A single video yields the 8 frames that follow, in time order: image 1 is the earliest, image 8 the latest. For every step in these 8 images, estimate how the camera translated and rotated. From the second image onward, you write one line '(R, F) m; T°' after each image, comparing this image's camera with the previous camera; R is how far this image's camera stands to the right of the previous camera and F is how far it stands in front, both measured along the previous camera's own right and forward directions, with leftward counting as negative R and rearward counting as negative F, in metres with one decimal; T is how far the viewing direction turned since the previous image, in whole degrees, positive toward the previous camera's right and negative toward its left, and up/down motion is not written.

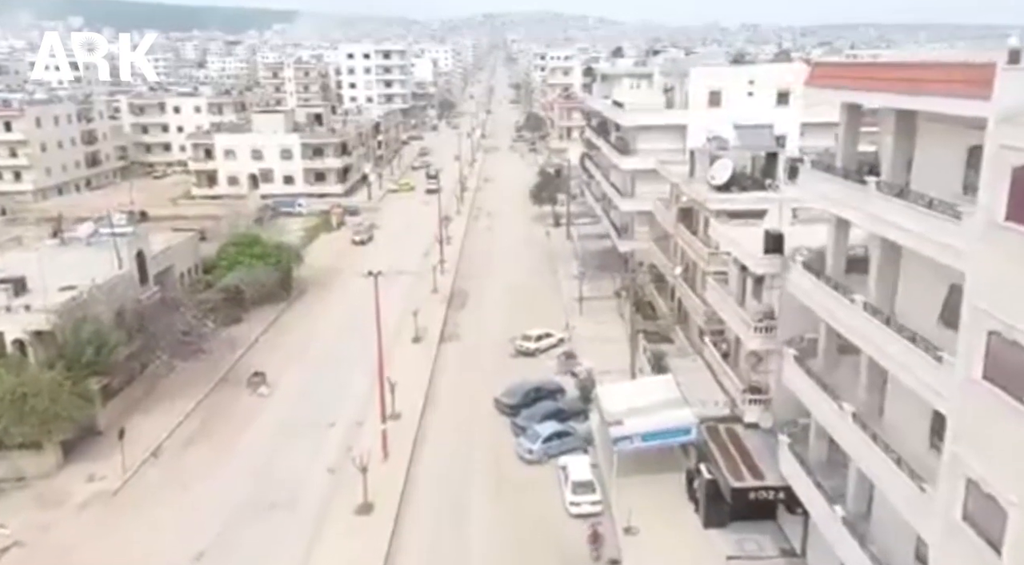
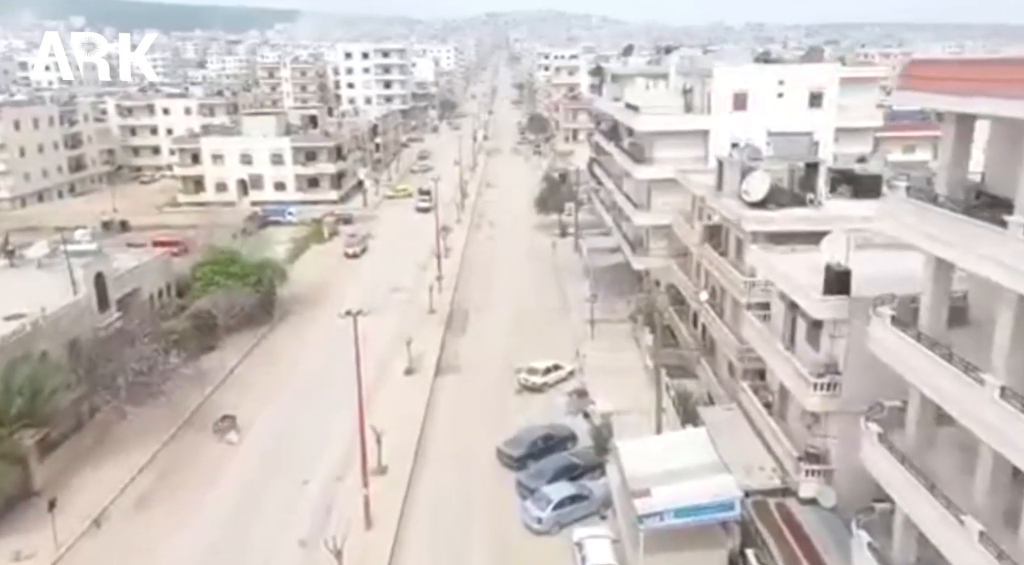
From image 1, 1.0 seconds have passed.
(-0.1, +4.1) m; 0°
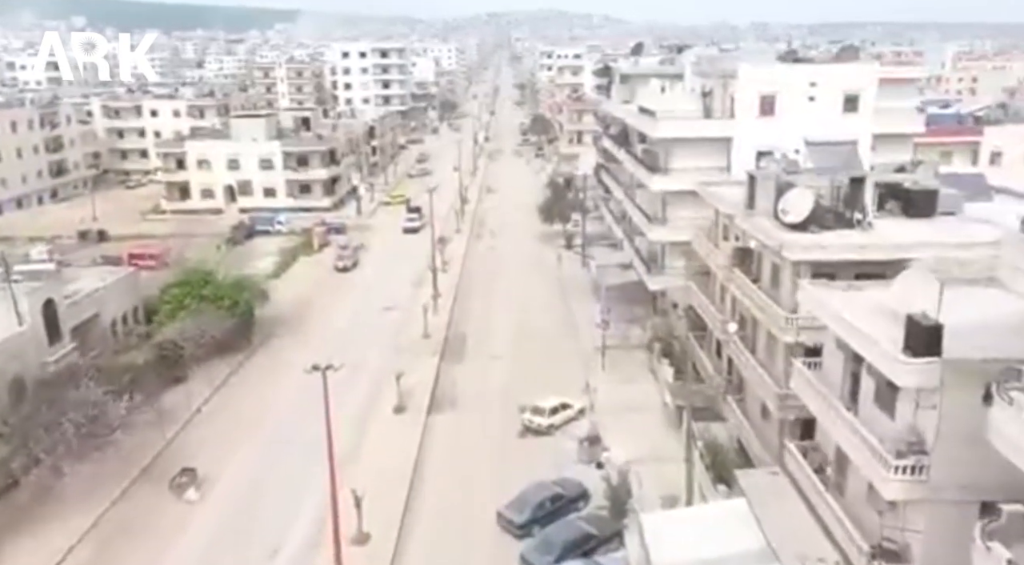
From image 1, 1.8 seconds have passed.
(0.0, +3.8) m; 0°
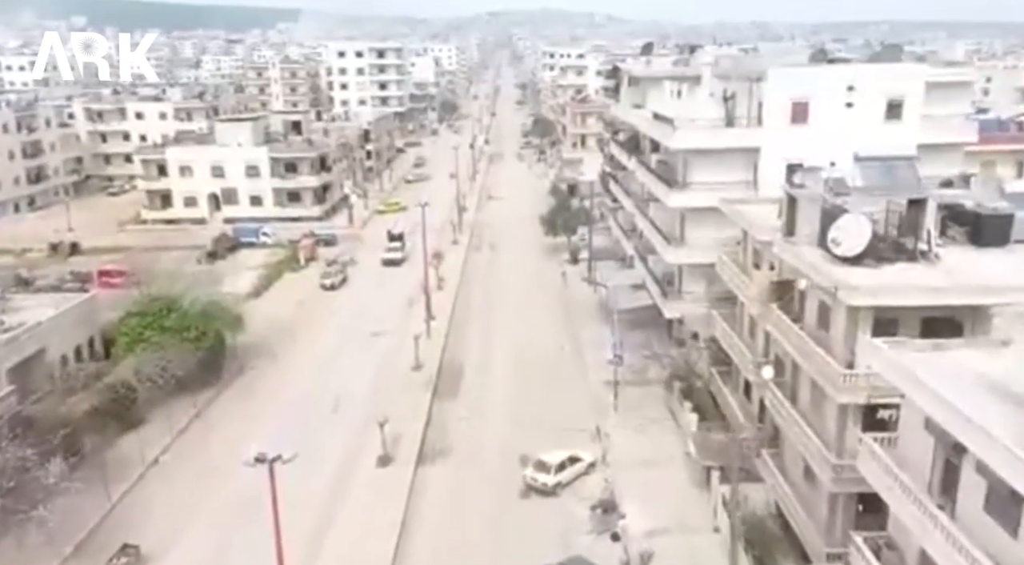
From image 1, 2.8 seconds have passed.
(0.0, +3.9) m; 0°
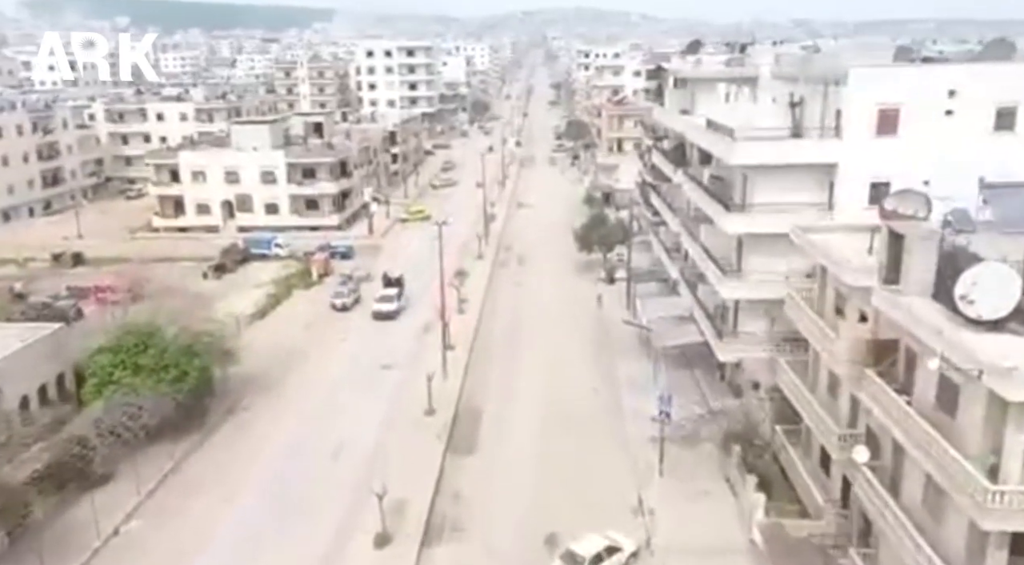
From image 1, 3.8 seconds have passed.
(+0.1, +4.8) m; -2°
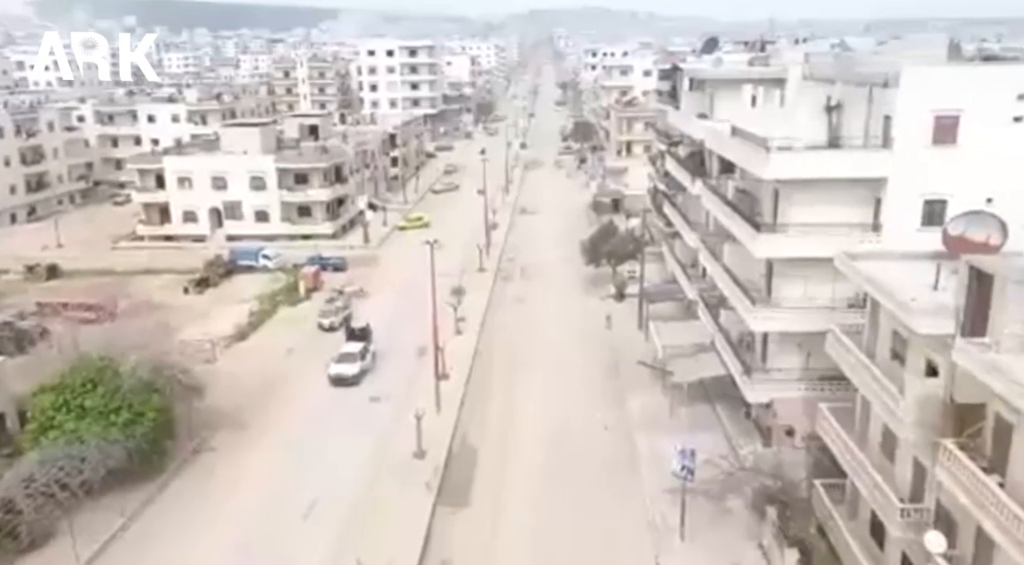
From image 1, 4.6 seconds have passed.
(+0.2, +3.5) m; 0°
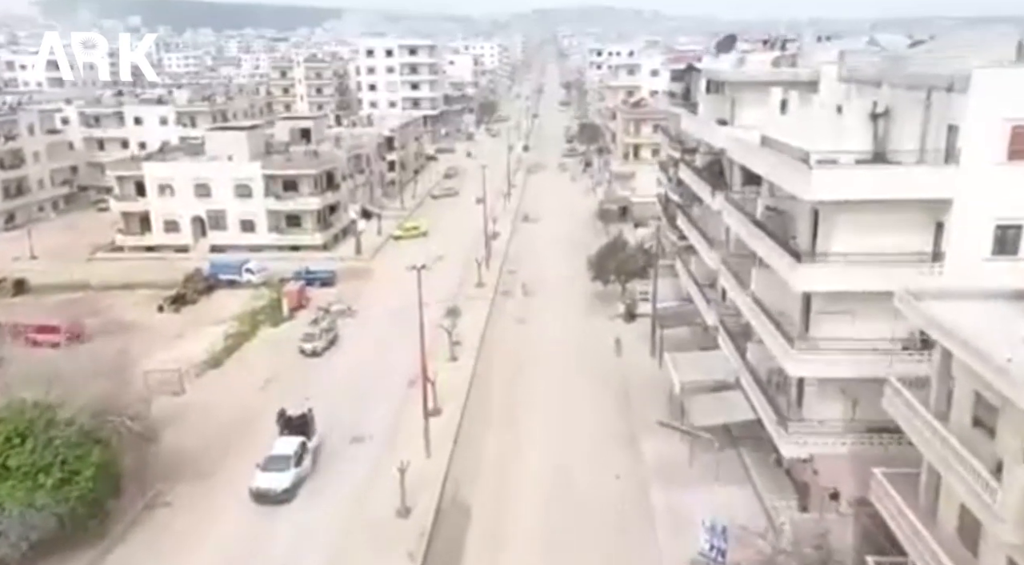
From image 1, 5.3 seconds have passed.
(+0.2, +3.6) m; 0°
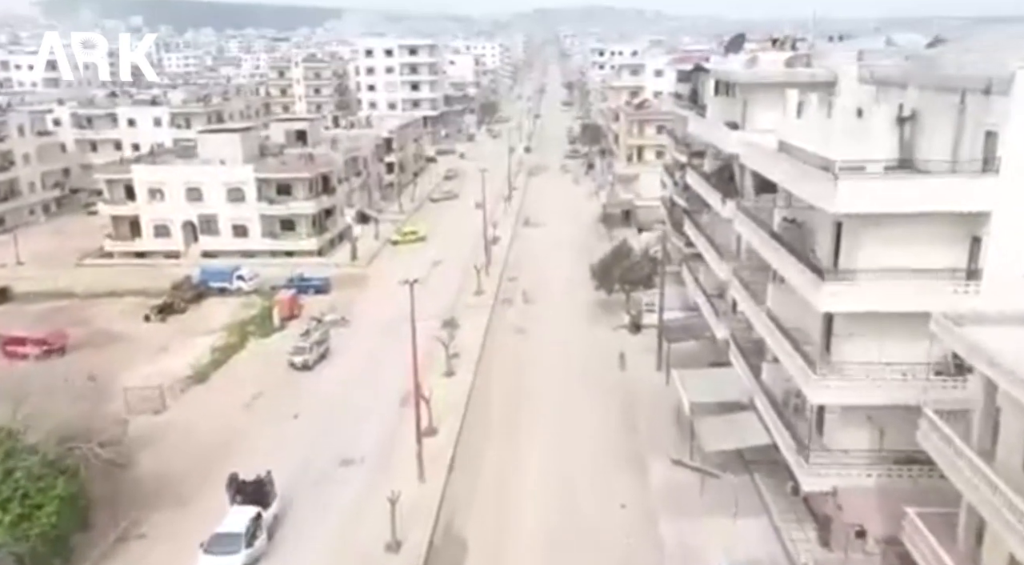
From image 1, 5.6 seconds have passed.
(+0.1, +1.7) m; 0°
